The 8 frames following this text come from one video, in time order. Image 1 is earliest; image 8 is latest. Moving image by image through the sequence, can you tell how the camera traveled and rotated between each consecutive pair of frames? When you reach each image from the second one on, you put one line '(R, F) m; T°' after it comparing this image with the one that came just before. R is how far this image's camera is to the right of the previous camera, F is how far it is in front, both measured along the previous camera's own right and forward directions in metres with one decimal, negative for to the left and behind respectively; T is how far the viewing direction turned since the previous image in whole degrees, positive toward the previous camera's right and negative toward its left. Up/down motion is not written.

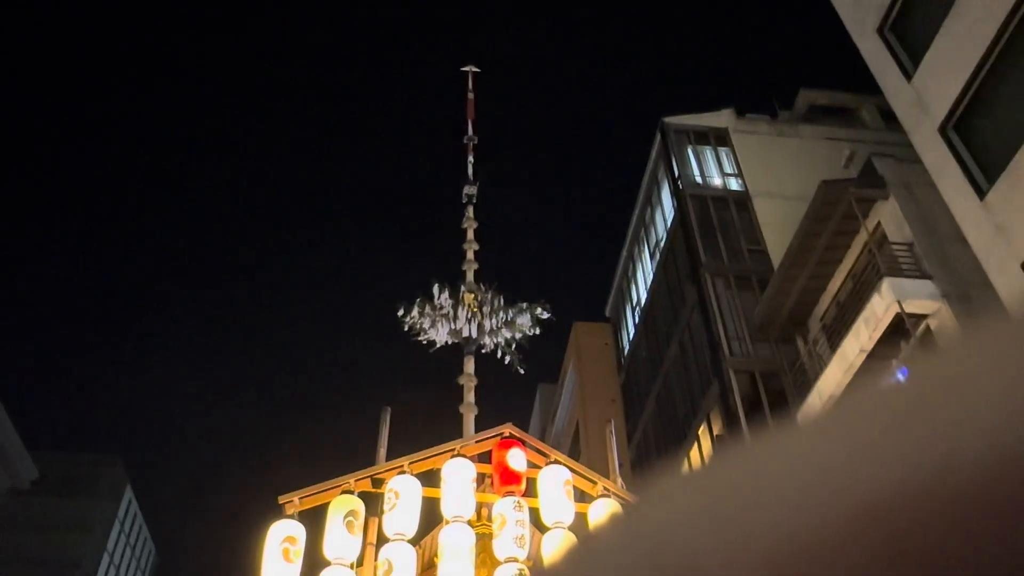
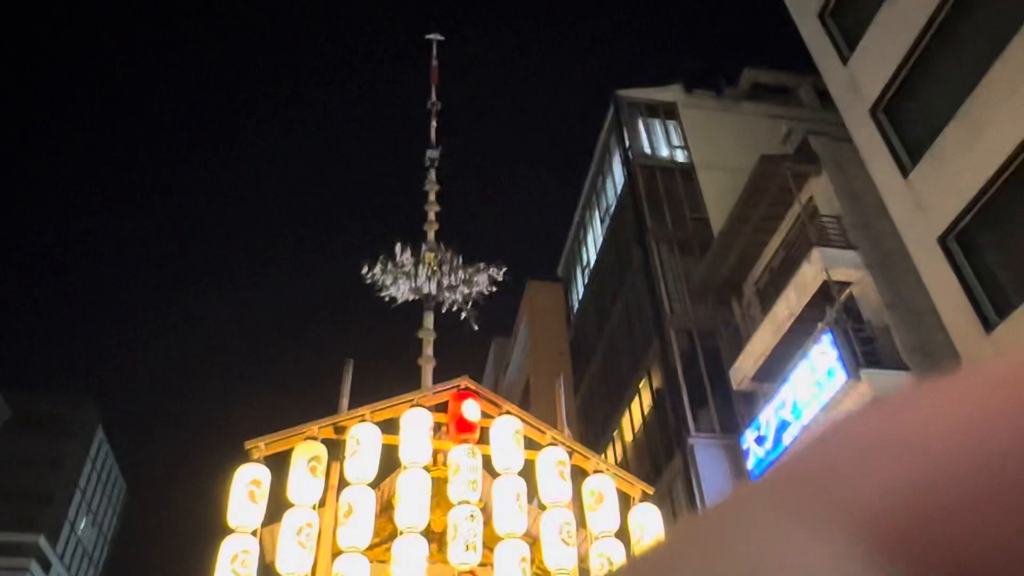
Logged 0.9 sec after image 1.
(0.0, -0.7) m; +3°
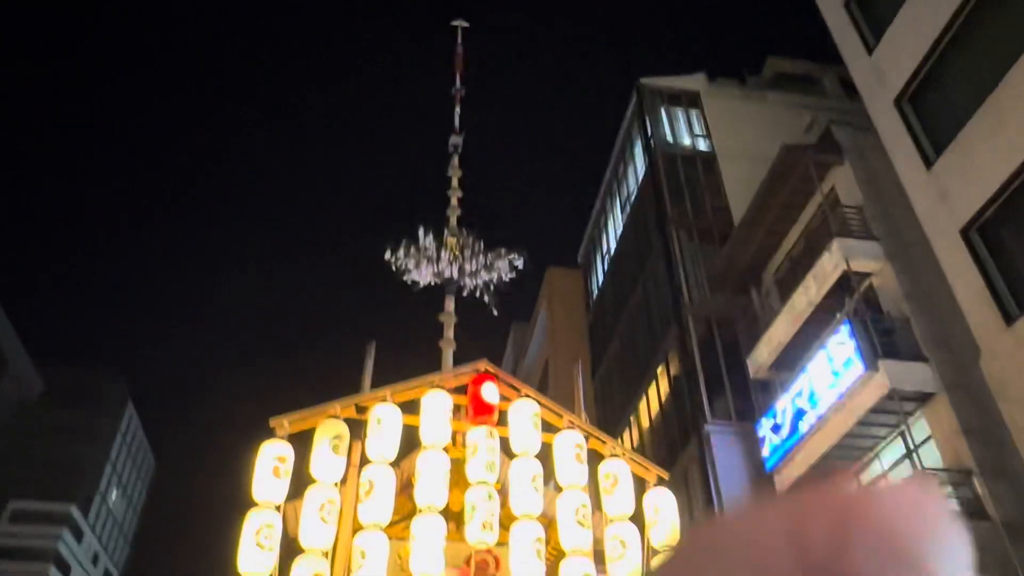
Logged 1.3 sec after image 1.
(0.0, -0.2) m; -2°
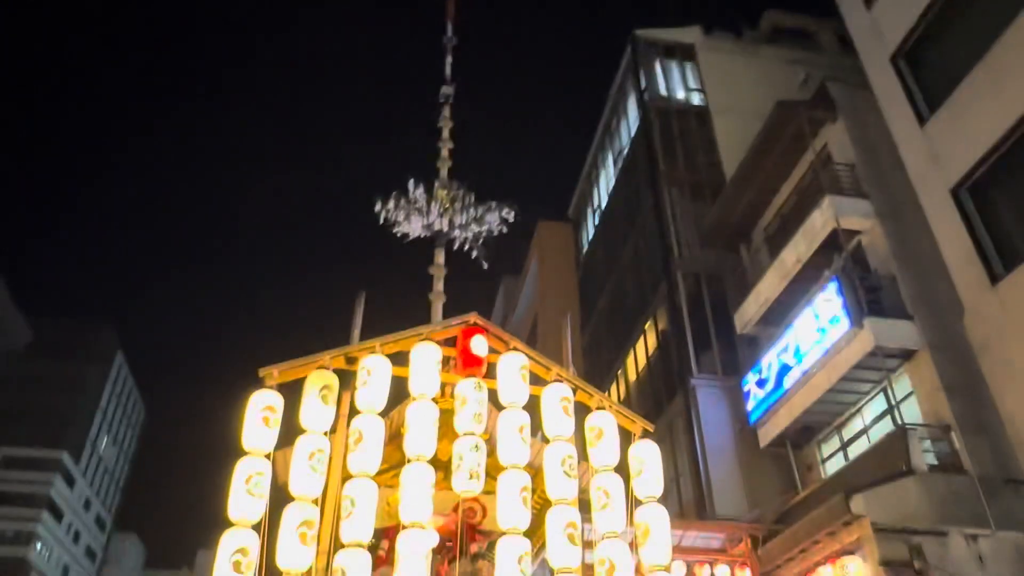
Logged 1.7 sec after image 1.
(0.0, 0.0) m; +1°
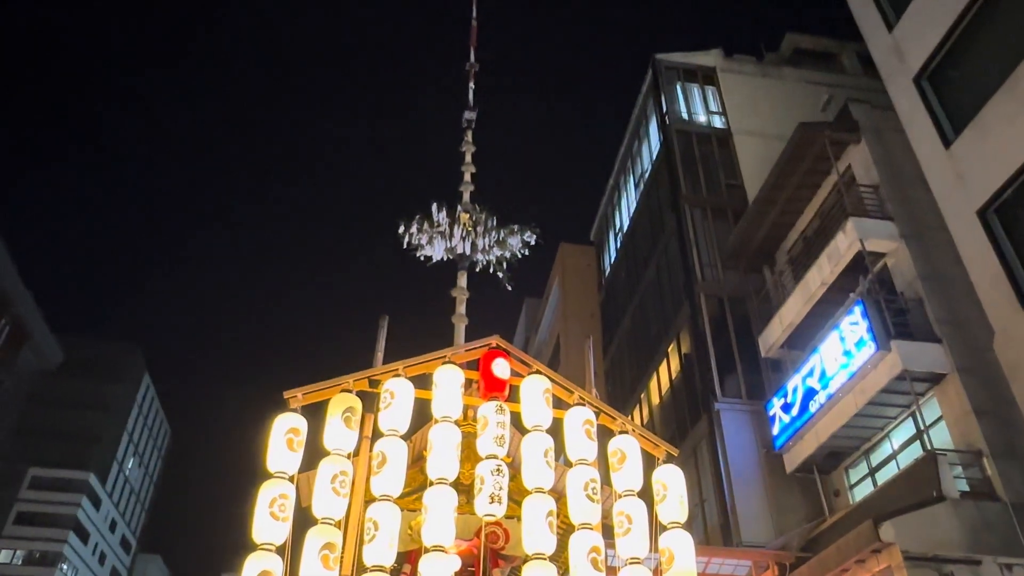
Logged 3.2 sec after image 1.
(0.0, 0.0) m; -2°
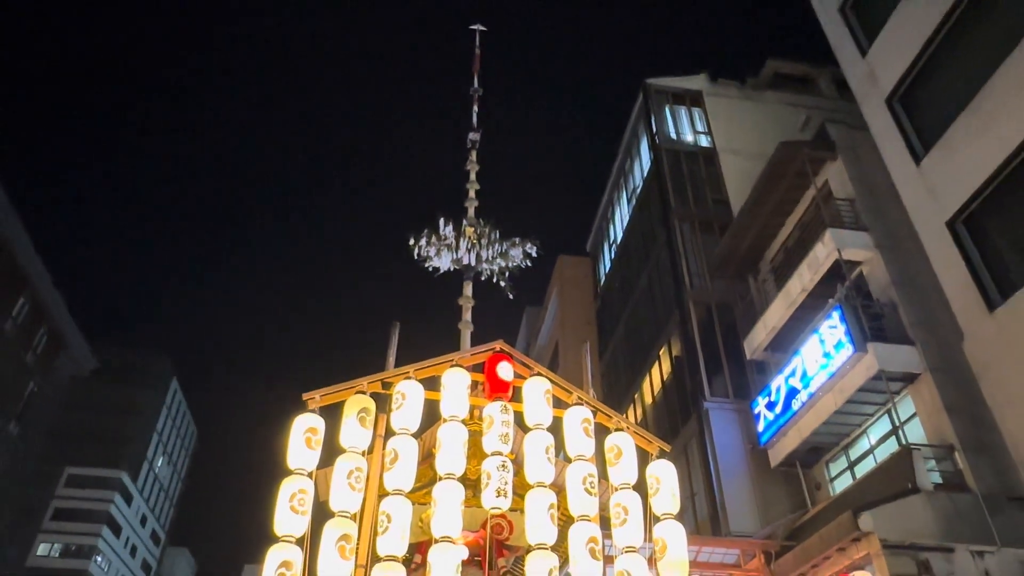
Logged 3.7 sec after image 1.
(+0.1, -1.0) m; 0°
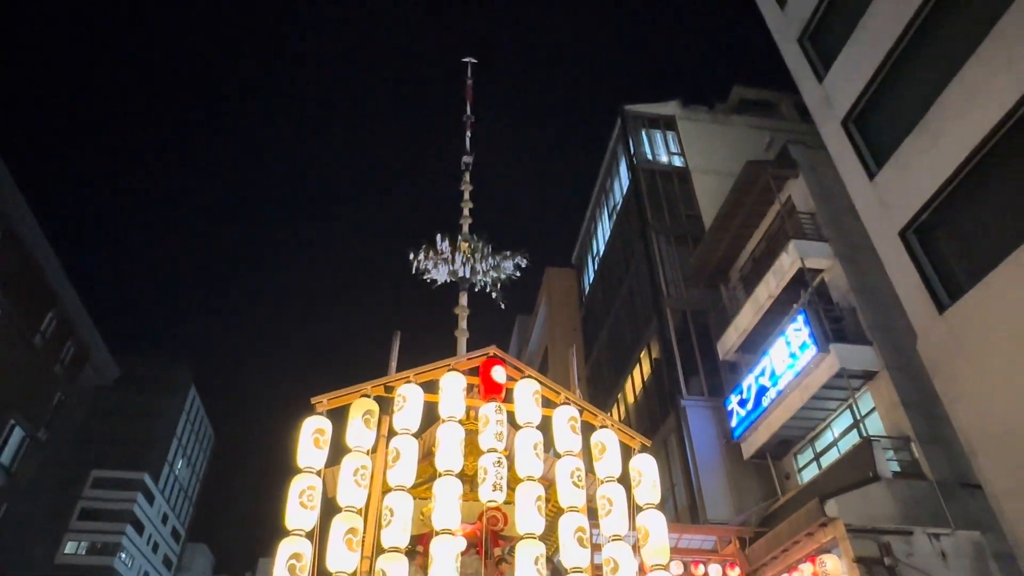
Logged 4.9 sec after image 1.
(+0.1, -1.2) m; 0°
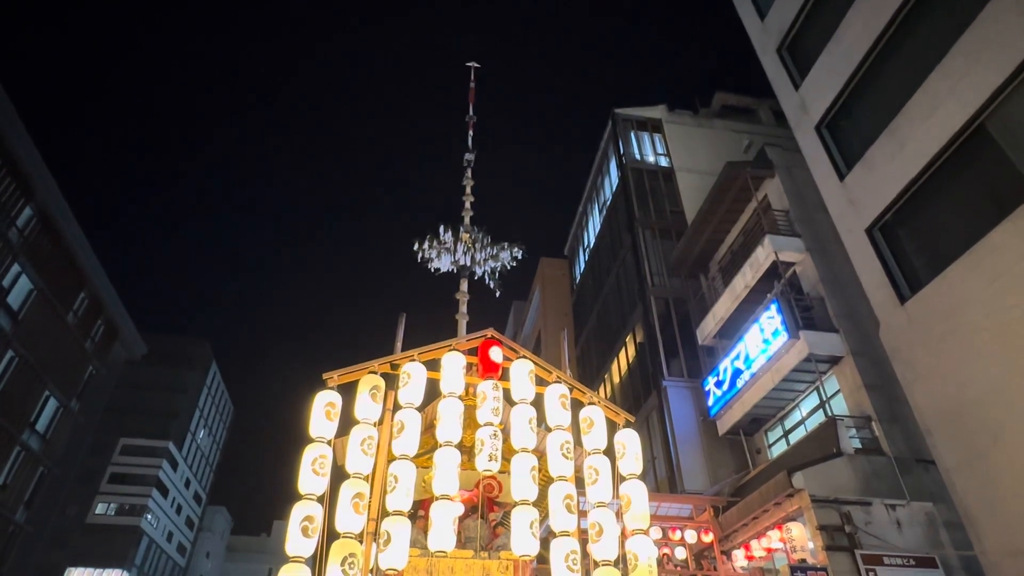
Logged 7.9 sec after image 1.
(+0.1, -1.3) m; 0°
